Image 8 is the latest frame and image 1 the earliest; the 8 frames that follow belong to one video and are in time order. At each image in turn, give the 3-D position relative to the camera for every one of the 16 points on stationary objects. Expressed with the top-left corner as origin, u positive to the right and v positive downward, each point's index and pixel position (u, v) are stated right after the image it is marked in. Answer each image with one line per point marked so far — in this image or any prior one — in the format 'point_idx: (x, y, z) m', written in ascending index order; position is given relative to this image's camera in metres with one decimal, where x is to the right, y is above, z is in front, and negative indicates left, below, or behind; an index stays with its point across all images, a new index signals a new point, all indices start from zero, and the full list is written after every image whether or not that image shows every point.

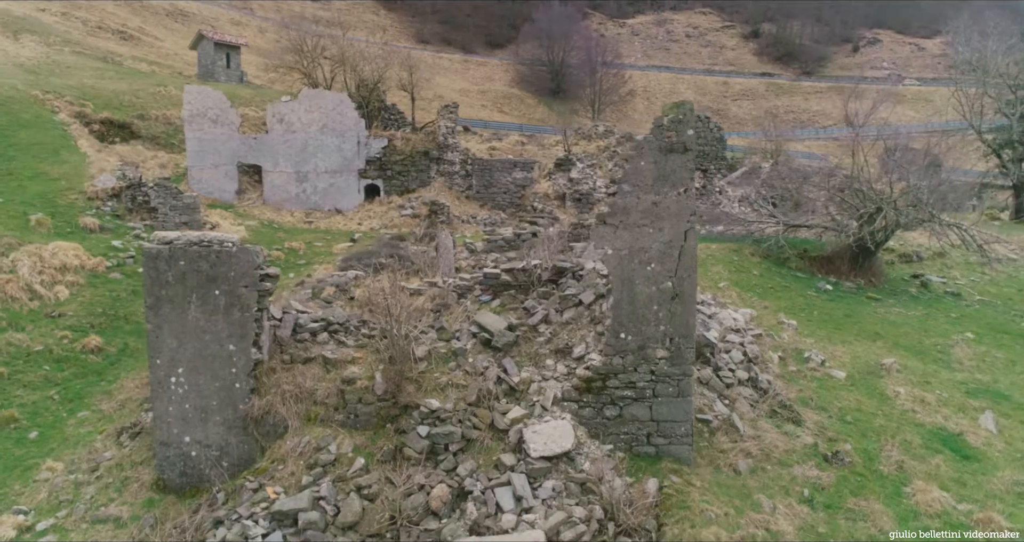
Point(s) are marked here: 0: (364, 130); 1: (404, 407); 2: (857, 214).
0: (-3.6, +3.5, +17.8) m
1: (-0.9, -1.1, +5.9) m
2: (+6.7, +1.2, +13.3) m
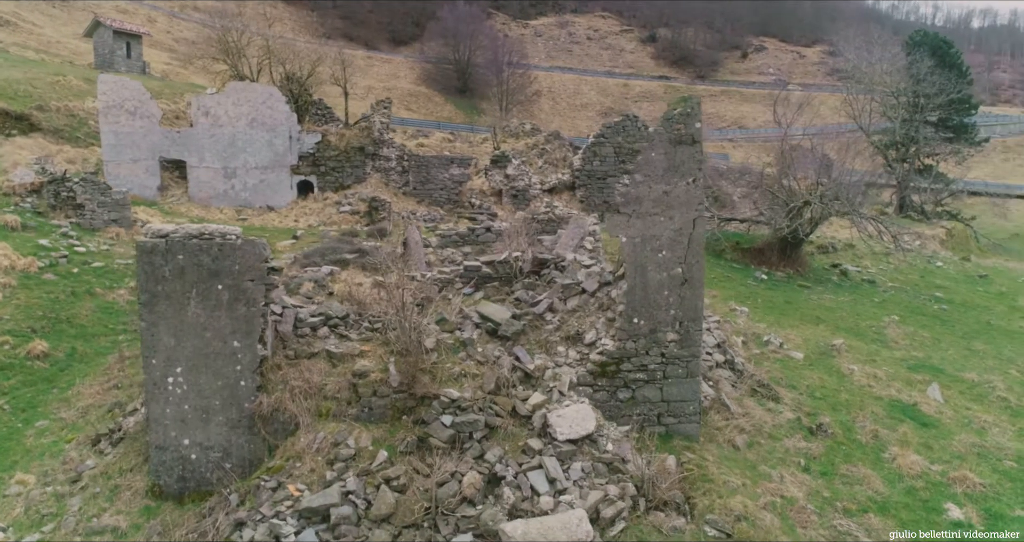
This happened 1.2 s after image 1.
0: (-5.2, +3.5, +17.3) m
1: (-0.8, -1.0, +5.9) m
2: (+5.7, +1.4, +14.2) m
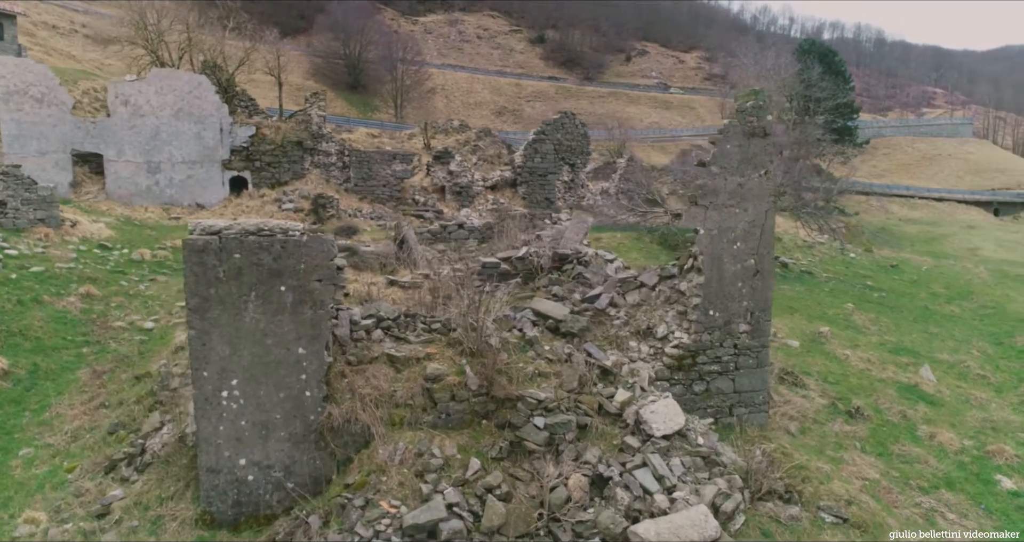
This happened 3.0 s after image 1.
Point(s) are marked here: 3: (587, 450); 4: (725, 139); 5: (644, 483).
0: (-6.4, +3.5, +16.1) m
1: (-0.1, -1.0, +5.6) m
2: (+4.9, +1.5, +14.9) m
3: (+0.6, -1.3, +5.3) m
4: (+1.7, +1.1, +5.9) m
5: (+0.9, -1.5, +5.1) m
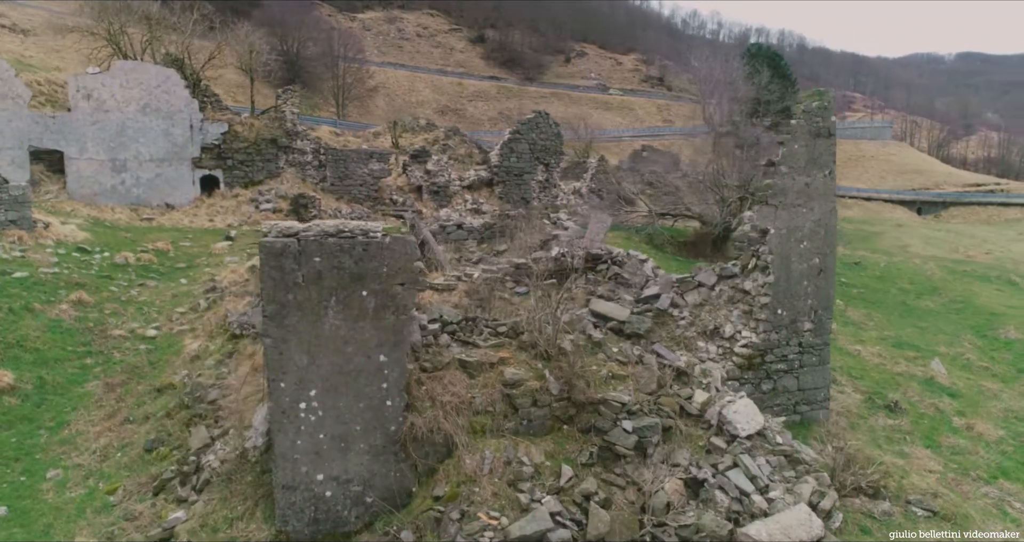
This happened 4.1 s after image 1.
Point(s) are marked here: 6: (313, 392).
0: (-6.8, +3.4, +15.4) m
1: (+0.5, -1.0, +5.4) m
2: (+4.6, +1.6, +15.2) m
3: (+1.2, -1.3, +5.2) m
4: (+2.3, +1.1, +5.9) m
5: (+1.6, -1.5, +5.0) m
6: (-1.4, -0.8, +4.9) m
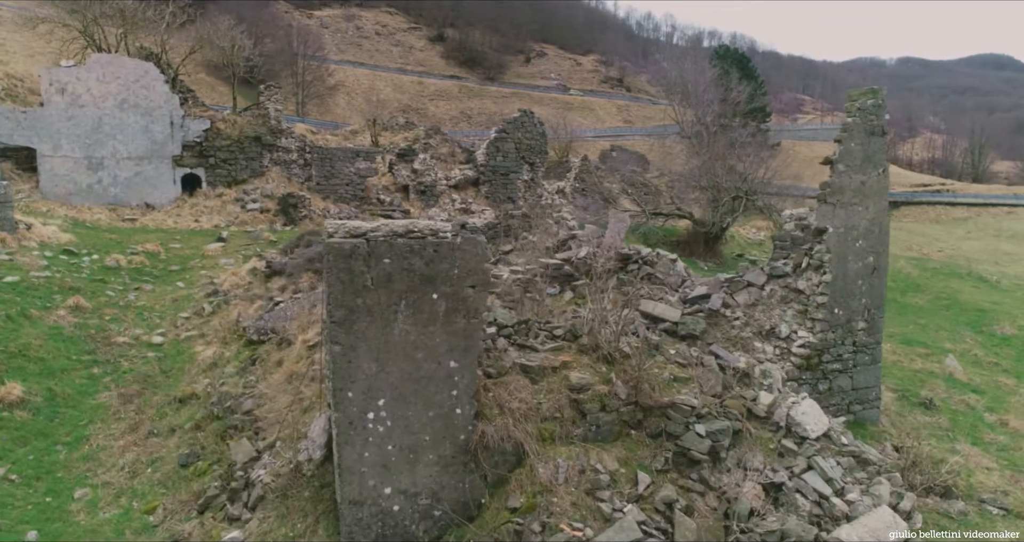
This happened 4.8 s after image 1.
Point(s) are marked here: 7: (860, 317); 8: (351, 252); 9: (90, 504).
0: (-6.9, +3.3, +14.8) m
1: (+1.0, -1.0, +5.3) m
2: (+4.5, +1.6, +15.3) m
3: (+1.7, -1.3, +5.1) m
4: (+2.7, +1.1, +5.9) m
5: (+2.1, -1.5, +5.0) m
6: (-0.8, -0.8, +4.7) m
7: (+2.9, -0.4, +6.0) m
8: (-1.0, +0.1, +4.5) m
9: (-3.1, -1.7, +5.3) m
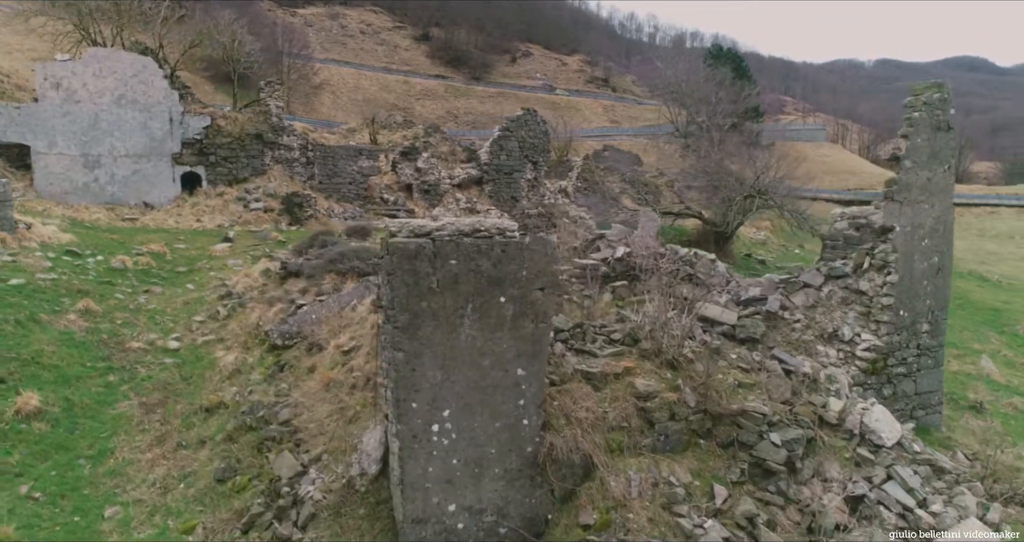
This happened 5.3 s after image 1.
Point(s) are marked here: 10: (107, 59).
0: (-6.7, +3.3, +14.3) m
1: (+1.5, -1.0, +5.0) m
2: (+4.7, +1.6, +15.1) m
3: (+2.1, -1.3, +4.9) m
4: (+3.2, +1.1, +5.7) m
5: (+2.5, -1.5, +4.7) m
6: (-0.4, -0.9, +4.4) m
7: (+3.3, -0.4, +5.8) m
8: (-0.6, +0.1, +4.2) m
9: (-2.7, -1.7, +4.9) m
10: (-7.5, +3.9, +13.3) m
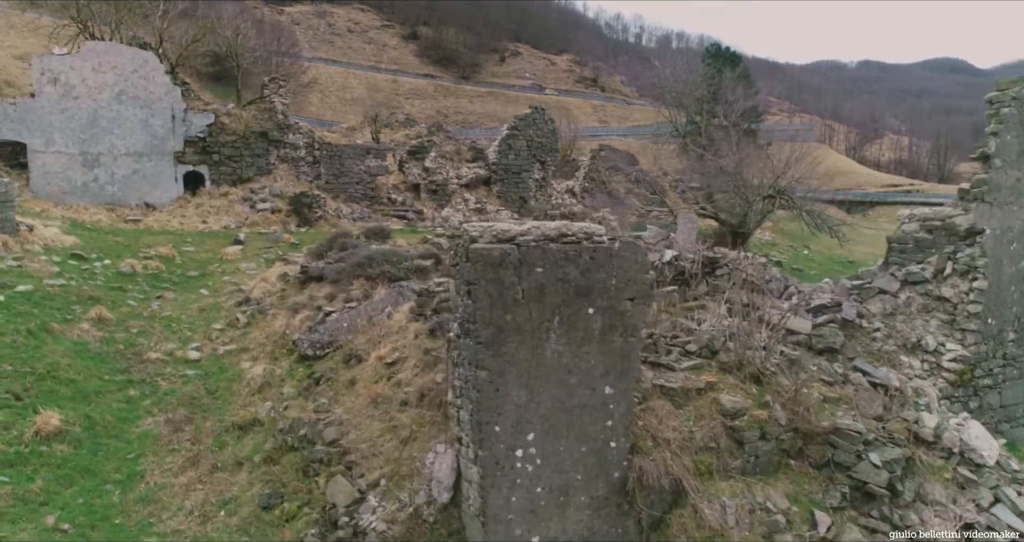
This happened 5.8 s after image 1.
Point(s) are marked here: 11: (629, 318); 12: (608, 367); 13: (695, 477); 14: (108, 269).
0: (-6.4, +3.3, +13.8) m
1: (+1.9, -1.1, +4.7) m
2: (+4.9, +1.6, +14.8) m
3: (+2.6, -1.4, +4.5) m
4: (+3.6, +1.1, +5.3) m
5: (+3.0, -1.5, +4.4) m
6: (+0.1, -0.9, +4.0) m
7: (+3.8, -0.4, +5.5) m
8: (-0.1, +0.1, +3.8) m
9: (-2.2, -1.8, +4.5) m
10: (-7.2, +3.9, +12.8) m
11: (+0.7, -0.3, +4.1) m
12: (+0.5, -0.5, +4.1) m
13: (+1.1, -1.2, +4.3) m
14: (-5.1, 0.0, +9.1) m
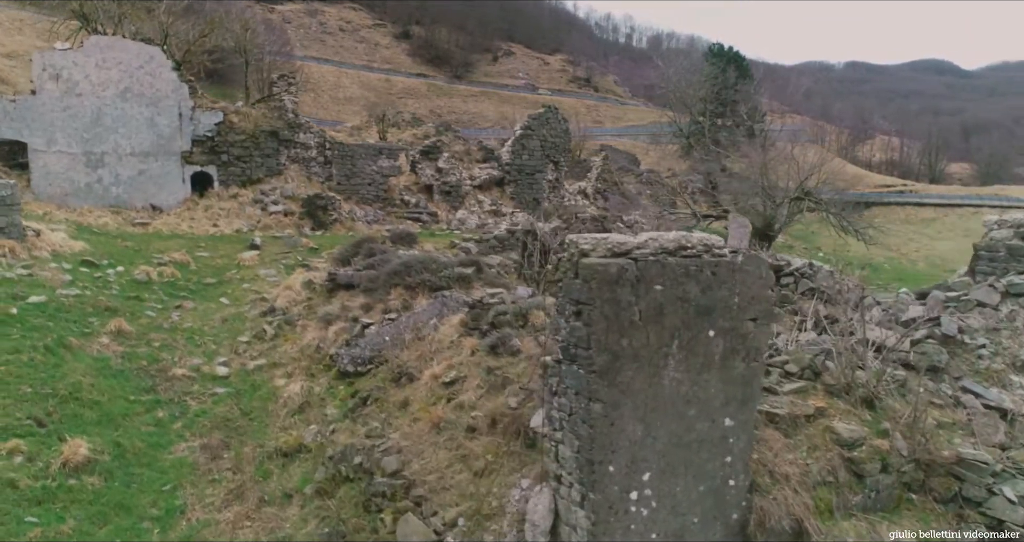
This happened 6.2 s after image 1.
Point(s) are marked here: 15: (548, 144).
0: (-6.0, +3.2, +13.2) m
1: (+2.5, -1.2, +4.2) m
2: (+5.3, +1.5, +14.4) m
3: (+3.2, -1.5, +4.1) m
4: (+4.2, +1.0, +4.9) m
5: (+3.6, -1.6, +4.0) m
6: (+0.7, -1.0, +3.5) m
7: (+4.3, -0.5, +5.1) m
8: (+0.5, 0.0, +3.3) m
9: (-1.7, -1.9, +4.0) m
10: (-6.8, +3.8, +12.2) m
11: (+1.2, -0.4, +3.7) m
12: (+1.1, -0.6, +3.6) m
13: (+1.7, -1.3, +3.9) m
14: (-4.6, -0.1, +8.5) m
15: (+0.9, +3.1, +17.7) m
